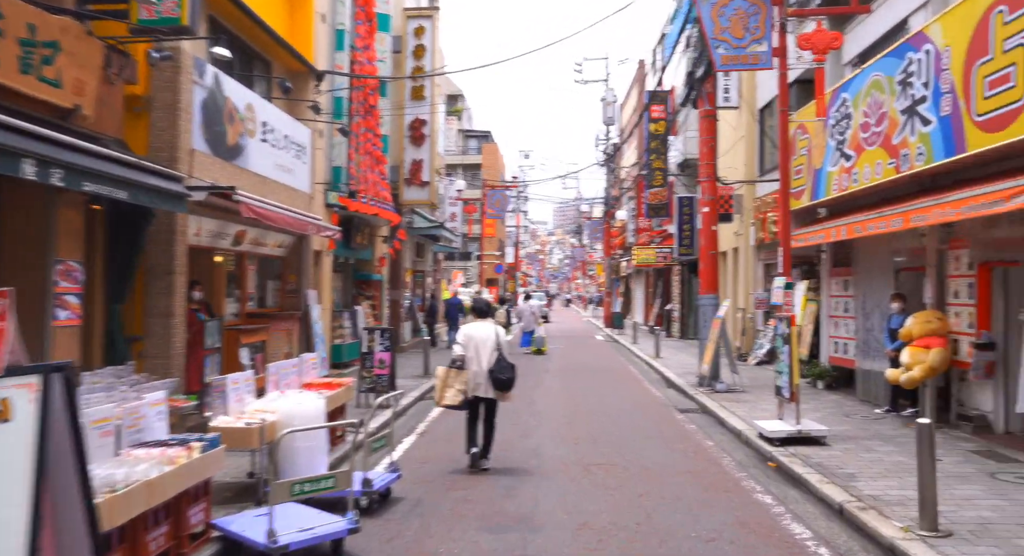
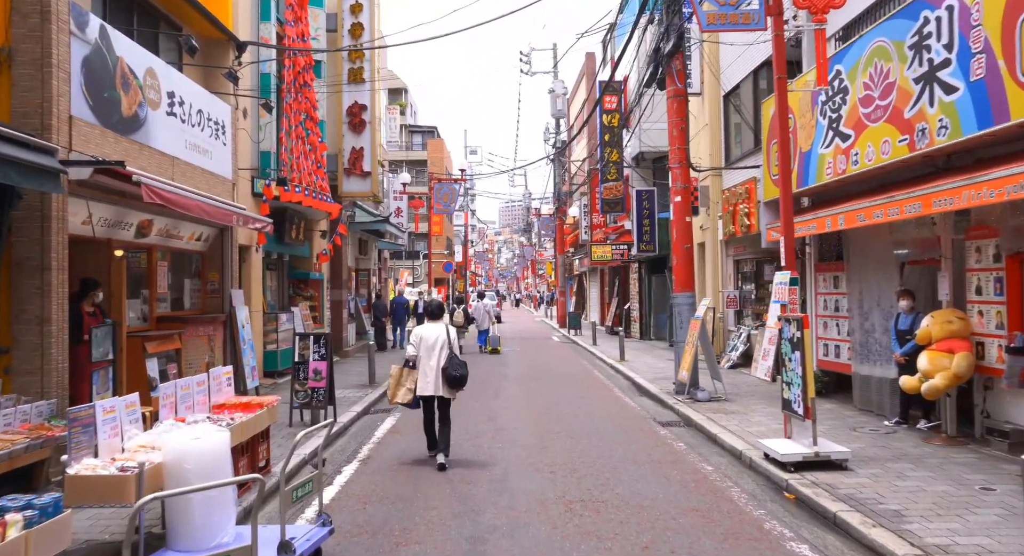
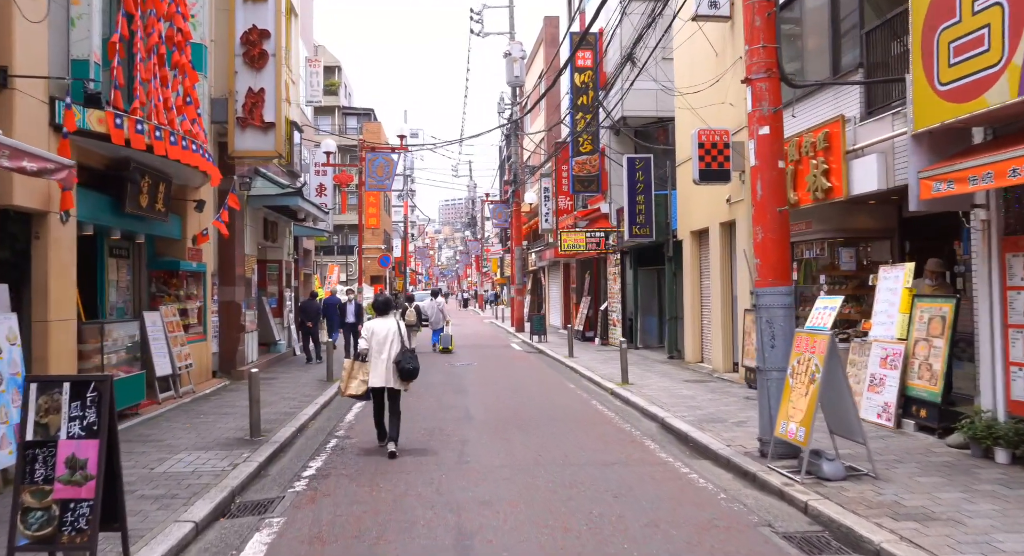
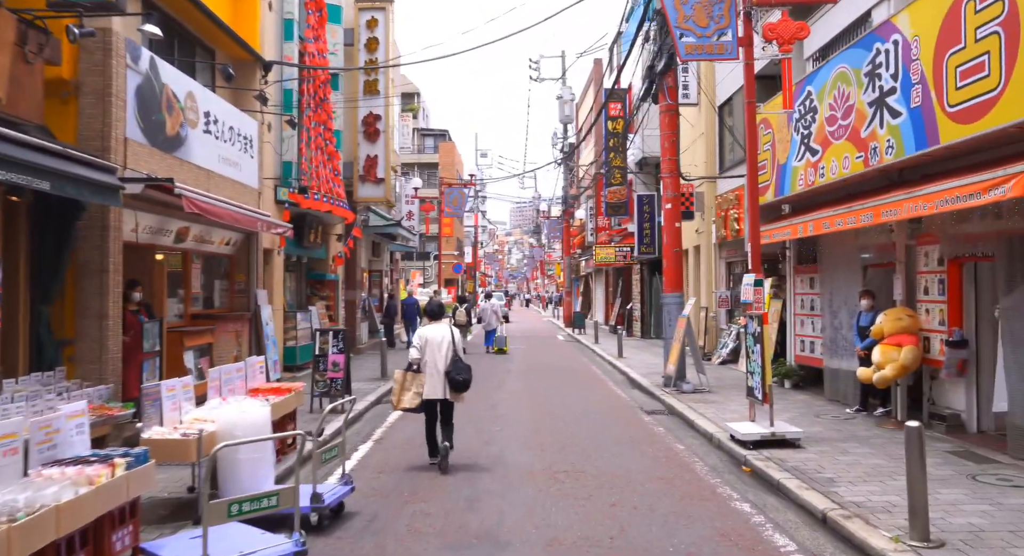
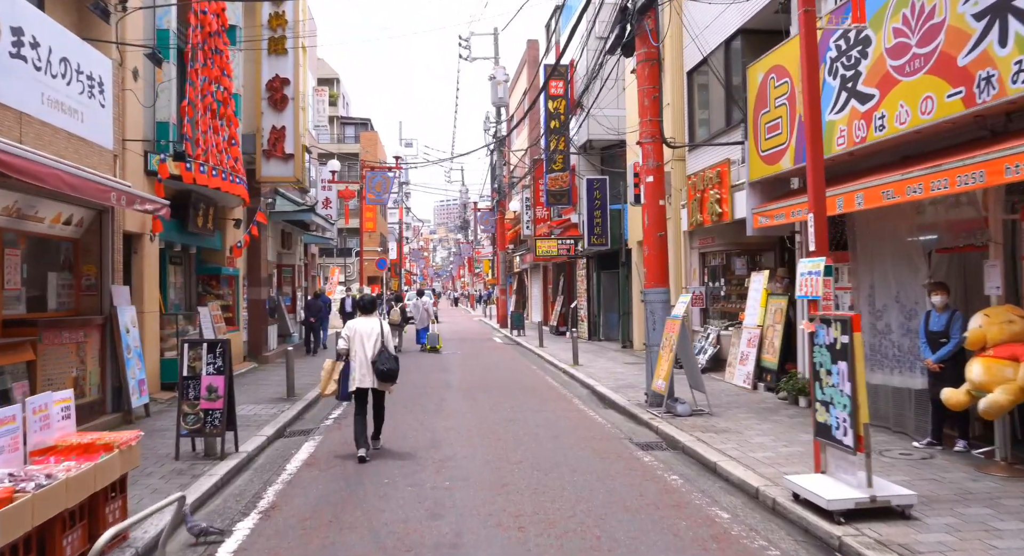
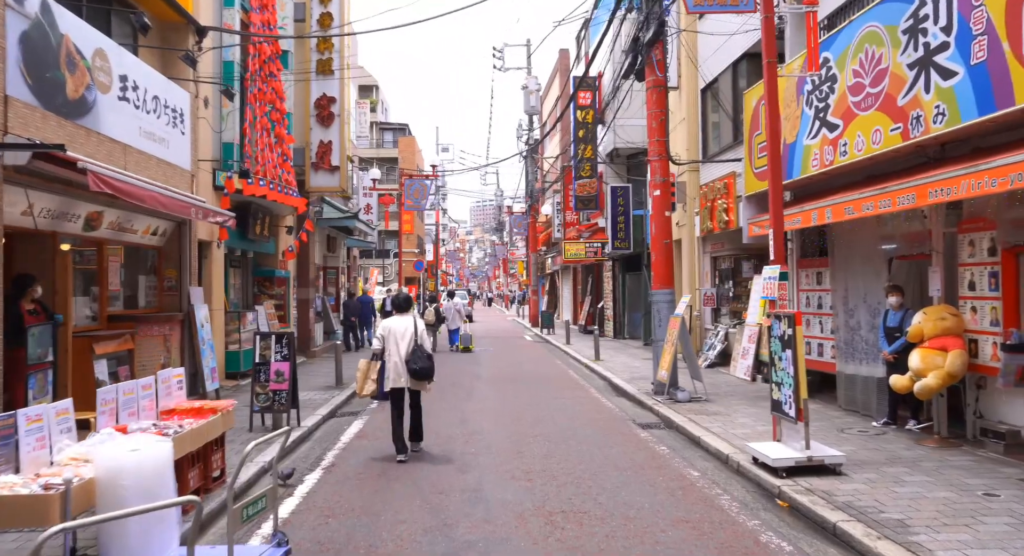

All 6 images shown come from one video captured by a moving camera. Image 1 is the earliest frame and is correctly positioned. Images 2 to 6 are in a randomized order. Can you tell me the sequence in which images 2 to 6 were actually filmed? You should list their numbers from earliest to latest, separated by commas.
4, 2, 6, 5, 3
